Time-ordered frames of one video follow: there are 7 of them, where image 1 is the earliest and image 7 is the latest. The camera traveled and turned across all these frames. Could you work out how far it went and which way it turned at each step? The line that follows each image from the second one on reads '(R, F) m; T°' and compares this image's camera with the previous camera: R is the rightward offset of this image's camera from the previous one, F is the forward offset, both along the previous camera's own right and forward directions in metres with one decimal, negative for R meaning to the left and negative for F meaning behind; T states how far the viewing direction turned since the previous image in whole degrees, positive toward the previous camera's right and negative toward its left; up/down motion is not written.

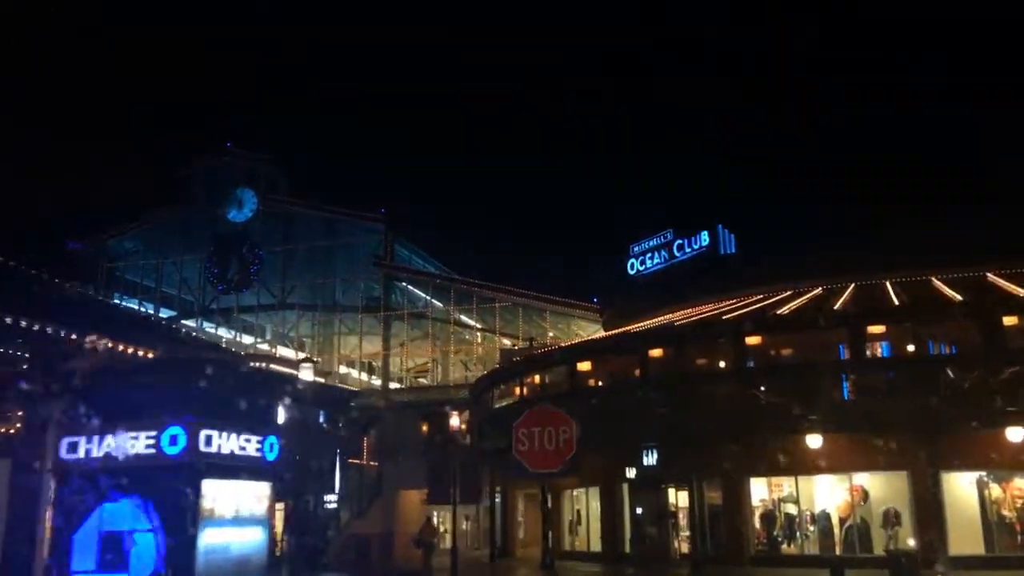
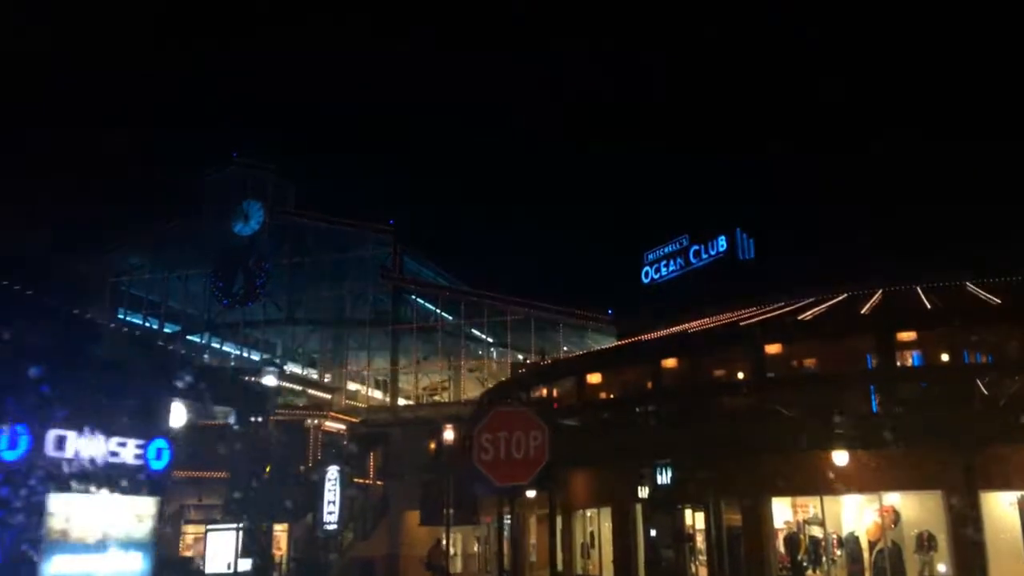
(+0.6, +1.5) m; -2°
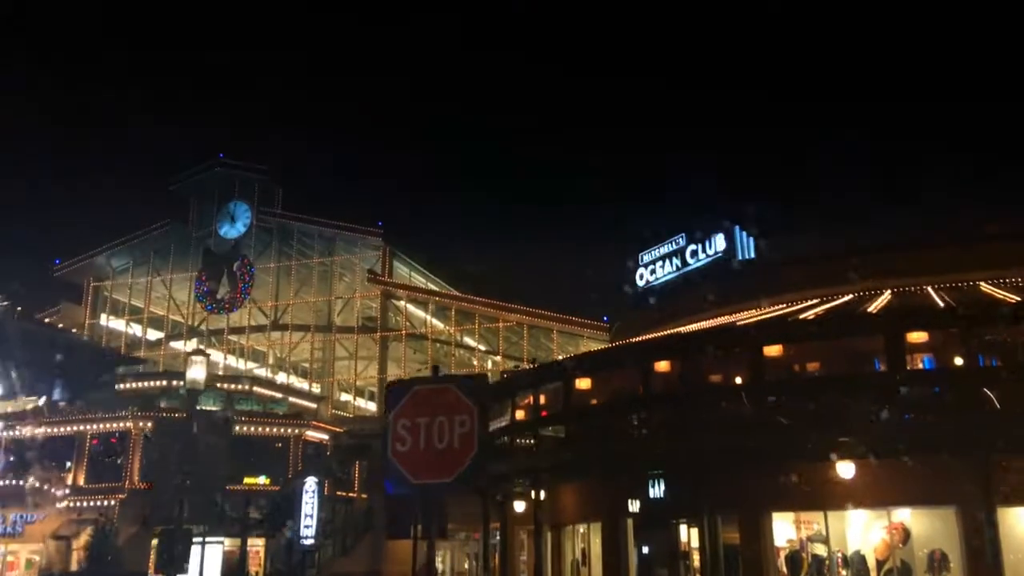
(+0.7, +1.6) m; 0°
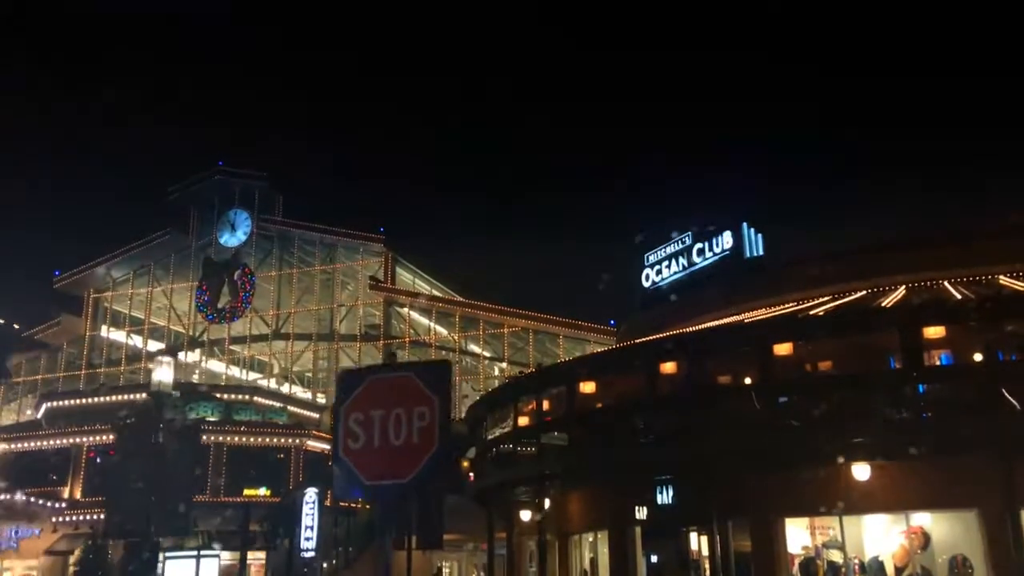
(+0.3, +0.8) m; -1°
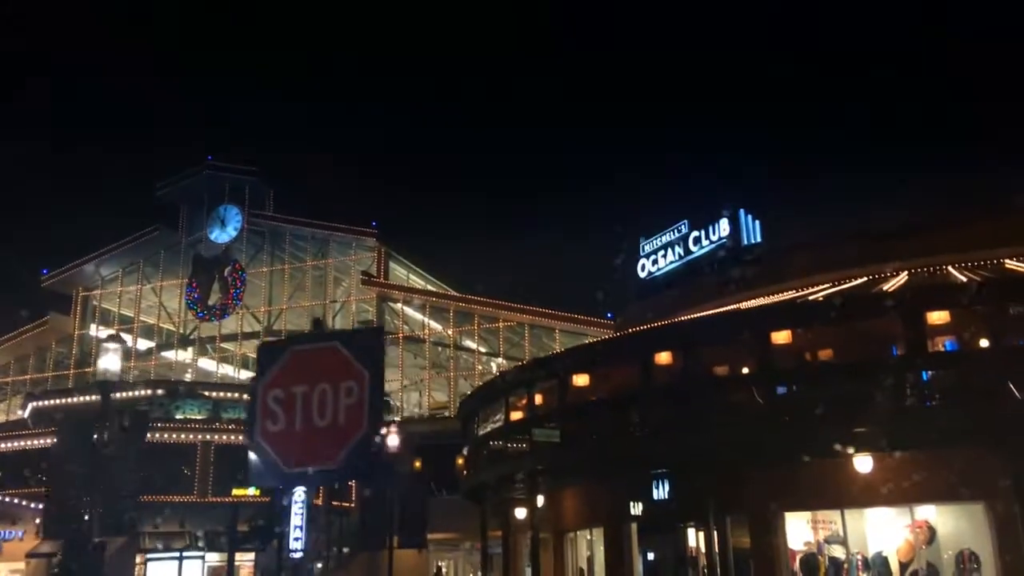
(+0.4, +0.8) m; 0°
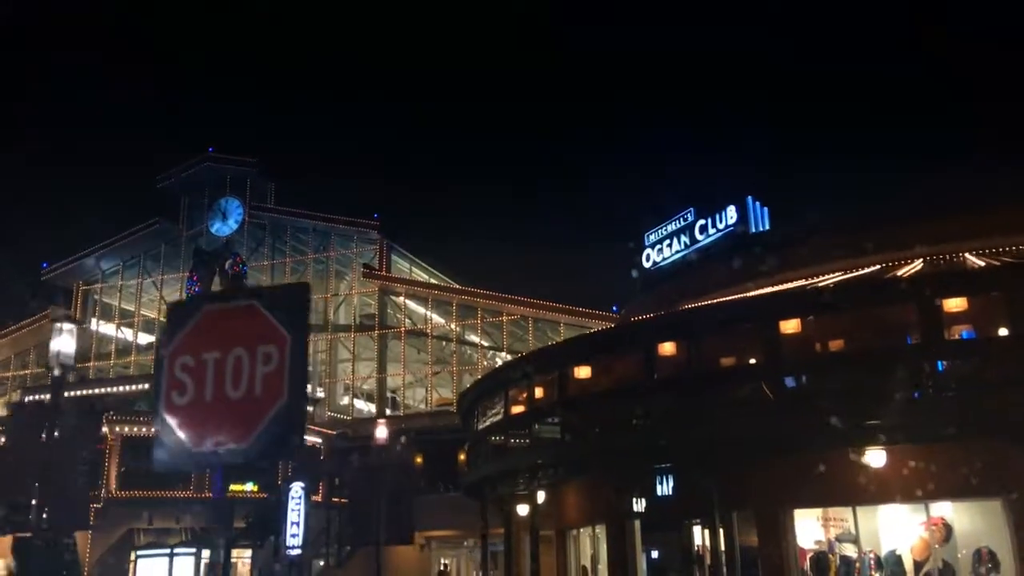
(+0.3, +0.8) m; -1°
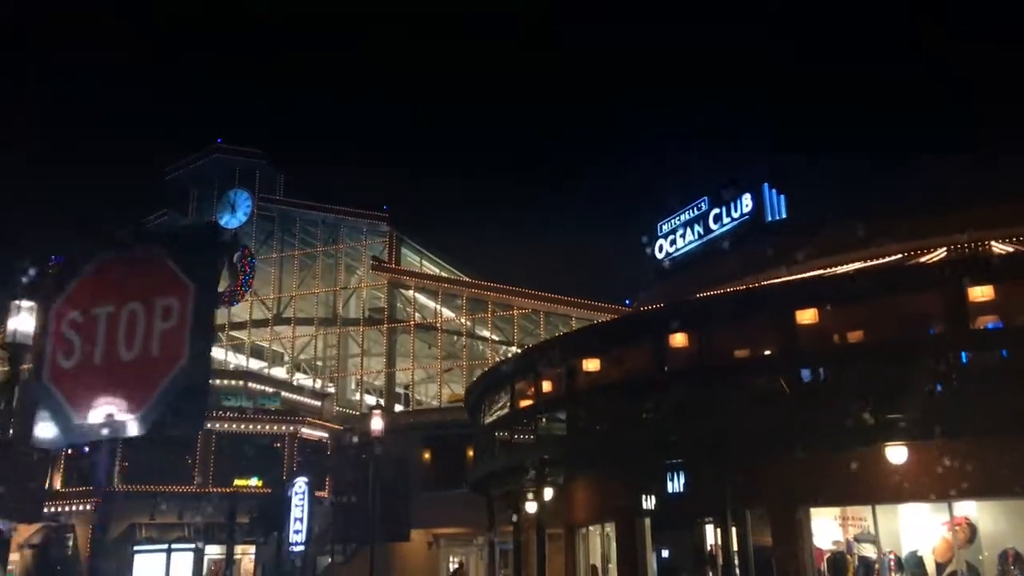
(+0.3, +0.7) m; -1°
